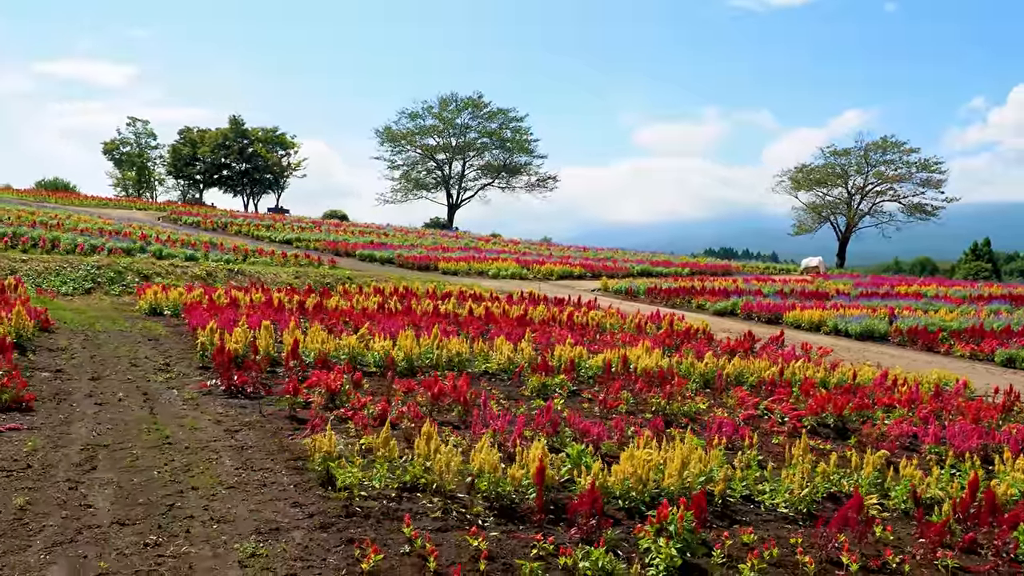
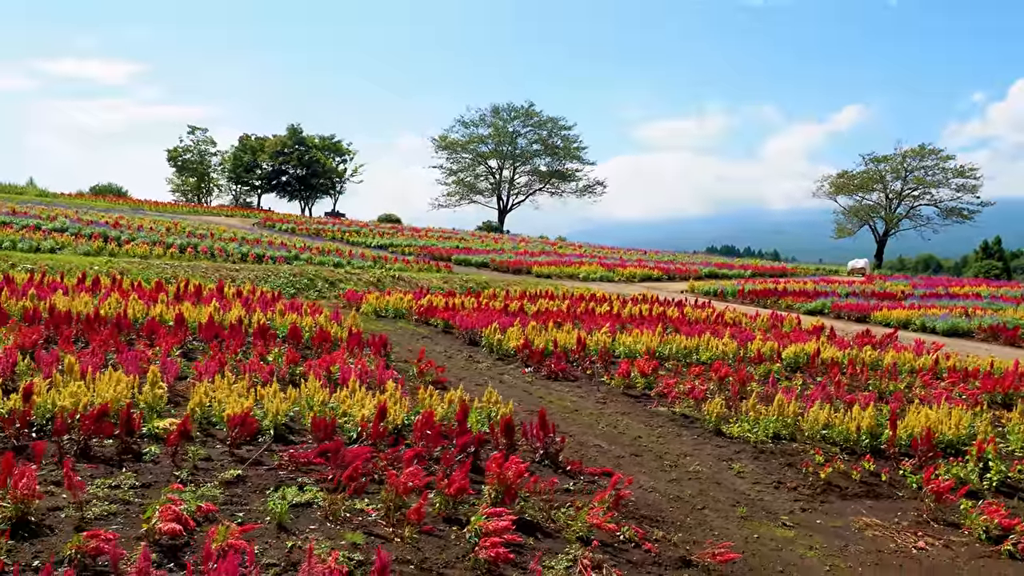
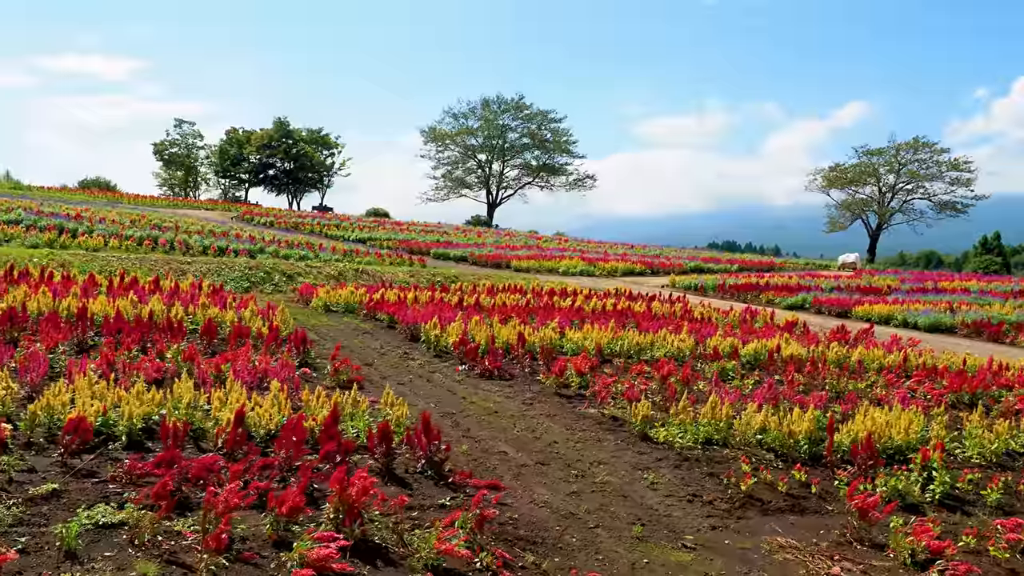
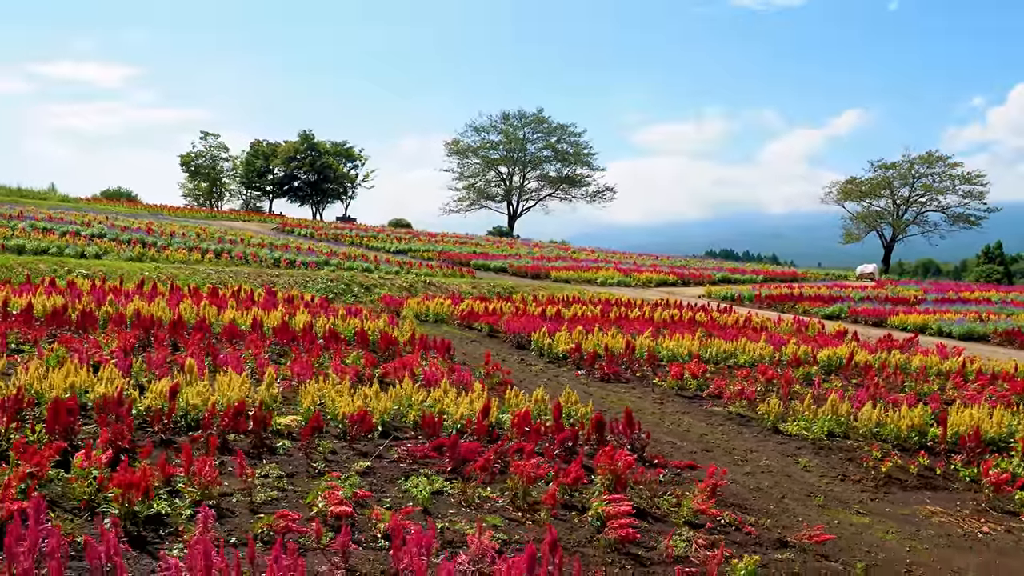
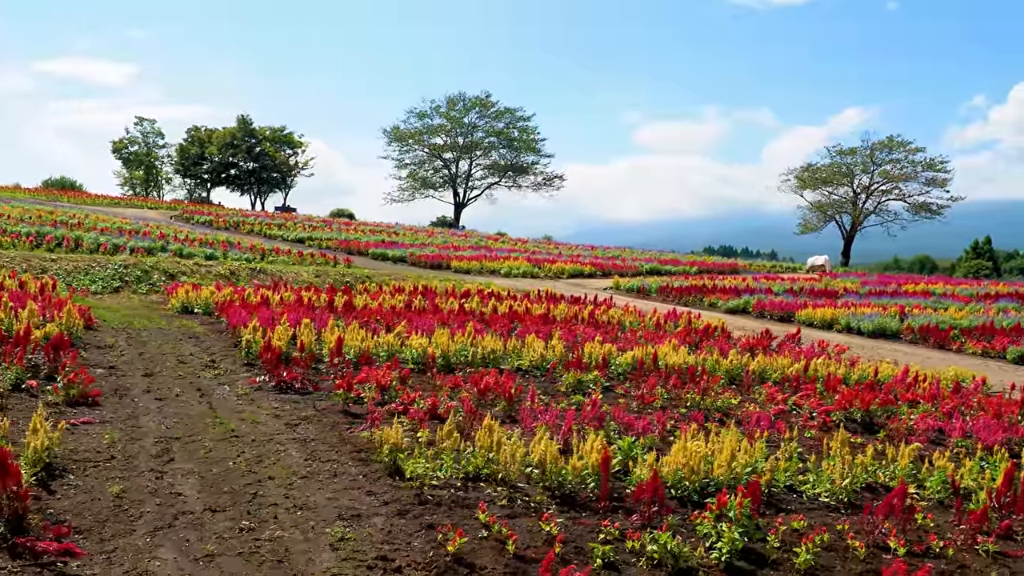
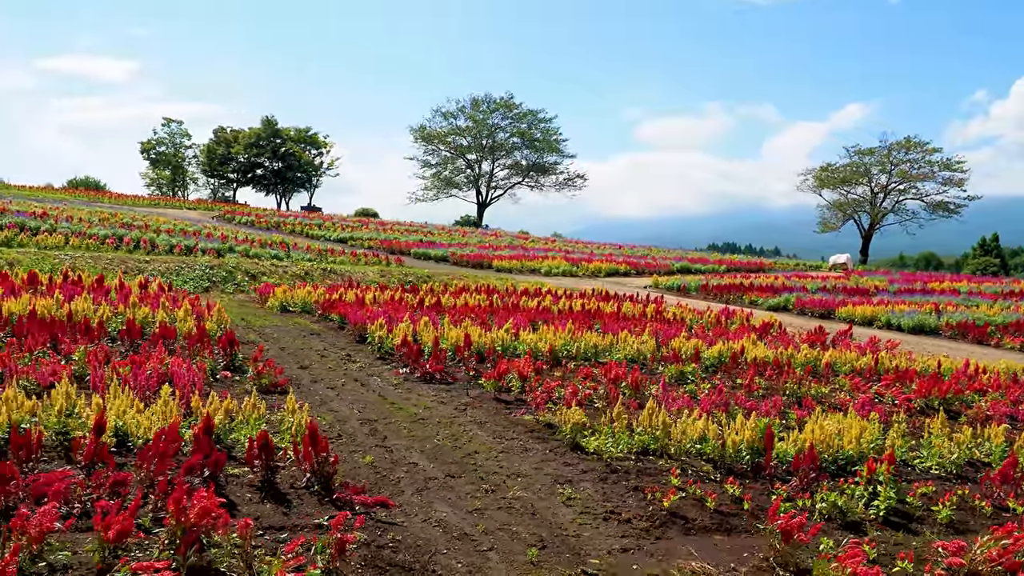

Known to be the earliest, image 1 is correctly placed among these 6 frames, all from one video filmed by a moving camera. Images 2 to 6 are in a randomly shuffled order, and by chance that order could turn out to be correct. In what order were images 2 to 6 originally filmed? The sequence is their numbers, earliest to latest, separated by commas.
5, 6, 3, 2, 4
